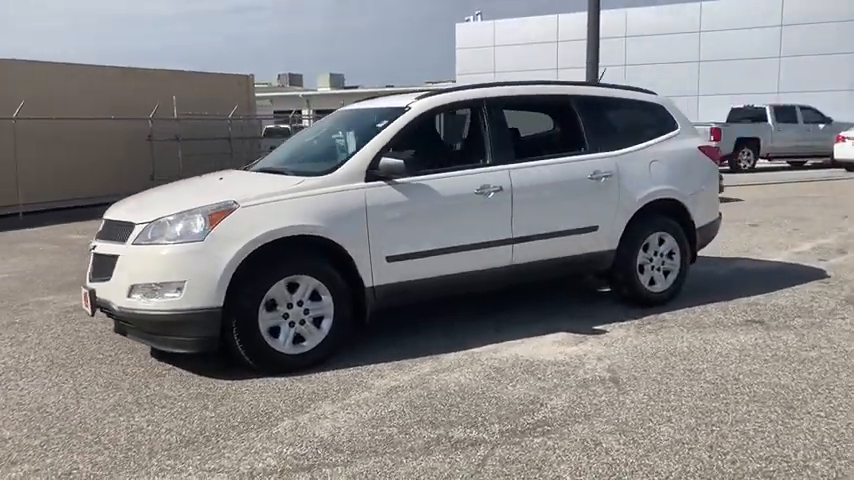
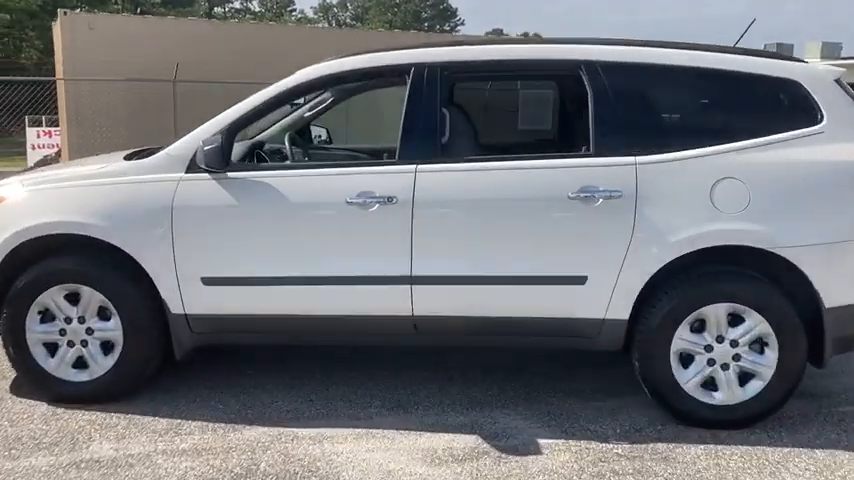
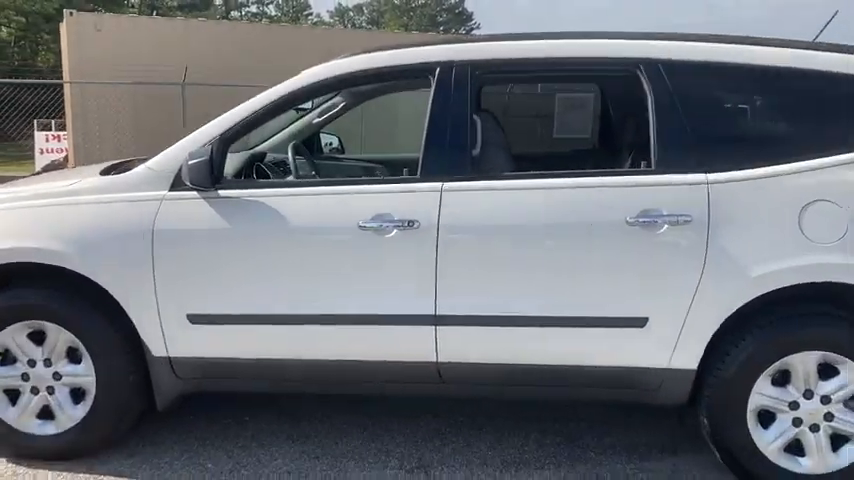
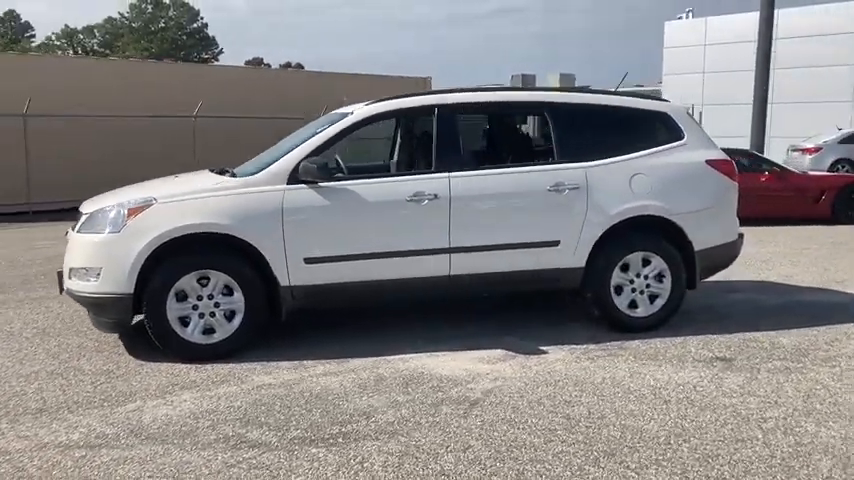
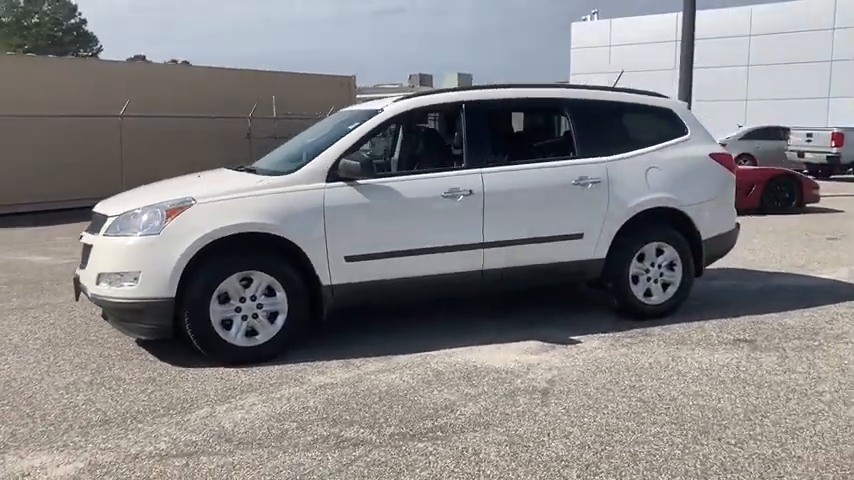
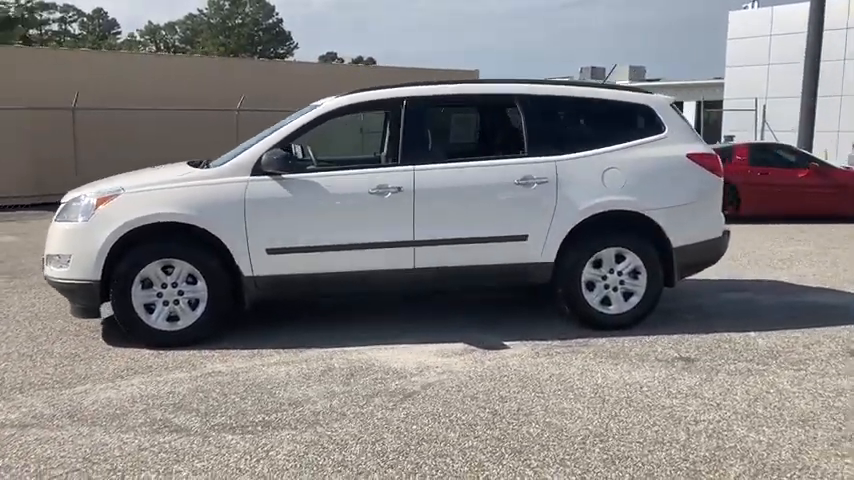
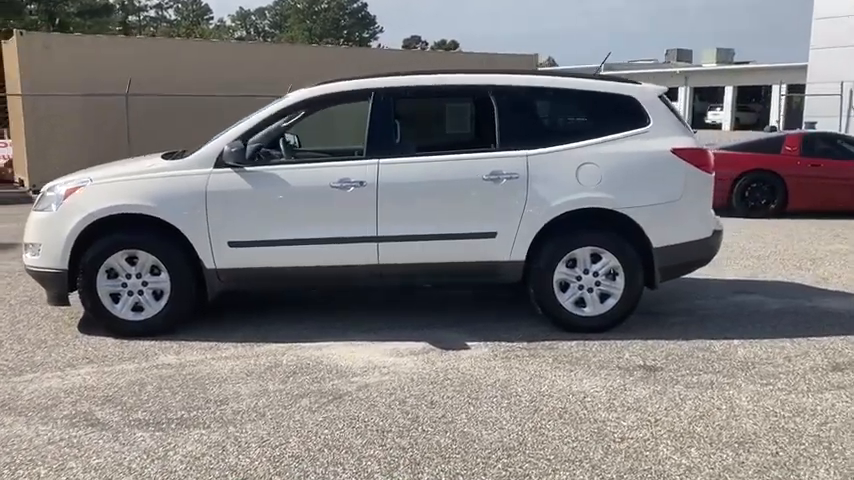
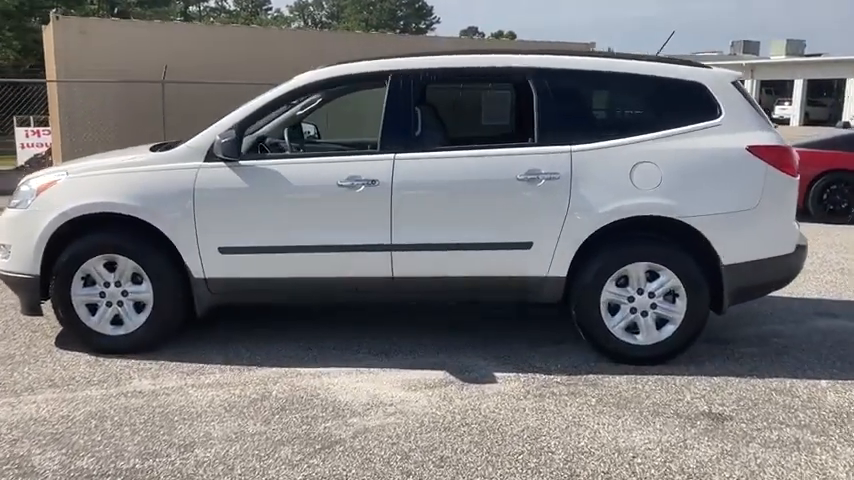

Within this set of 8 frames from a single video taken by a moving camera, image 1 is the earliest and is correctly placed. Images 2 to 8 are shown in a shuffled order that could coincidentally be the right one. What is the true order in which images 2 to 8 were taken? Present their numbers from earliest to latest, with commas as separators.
5, 4, 6, 7, 8, 2, 3
